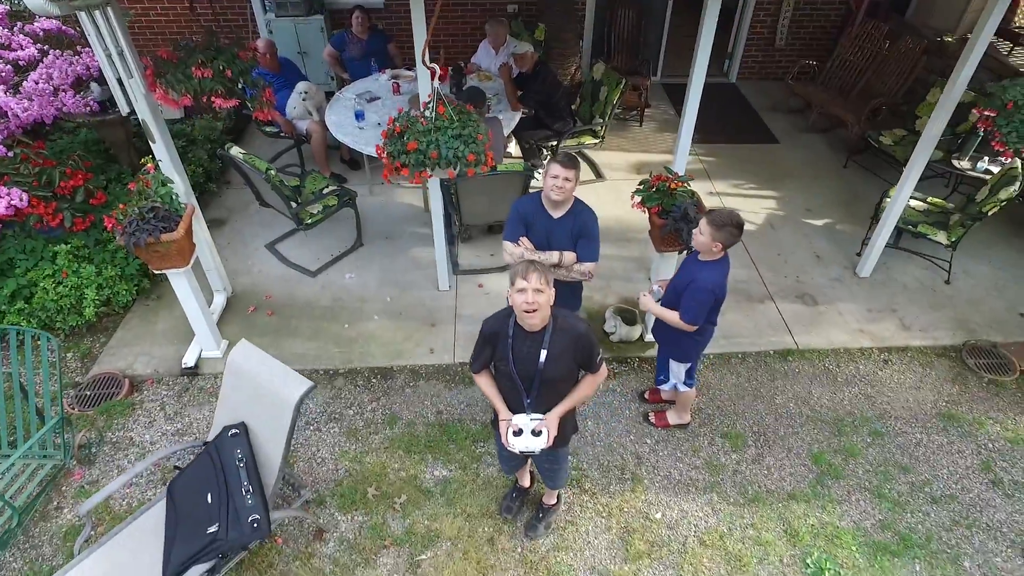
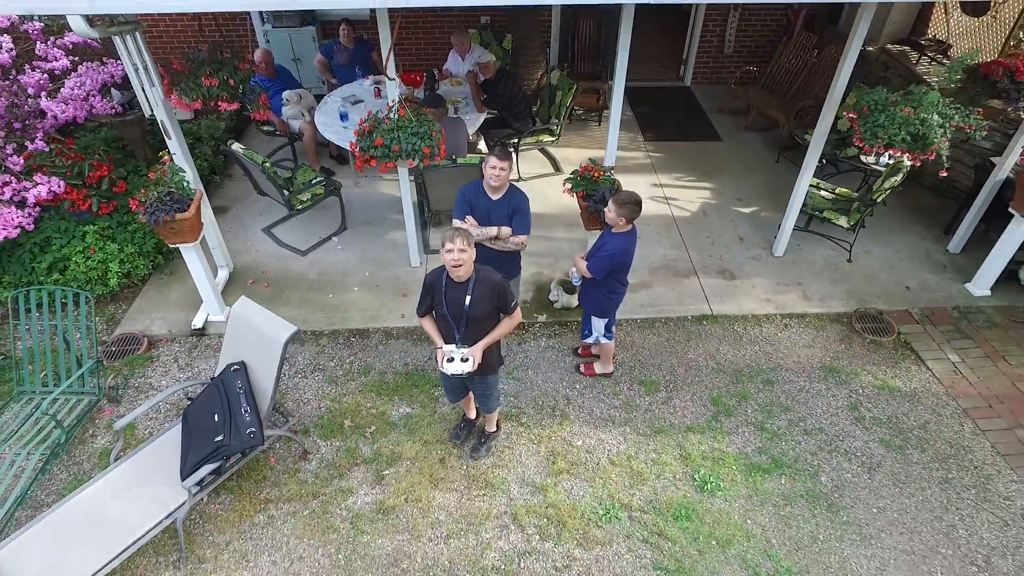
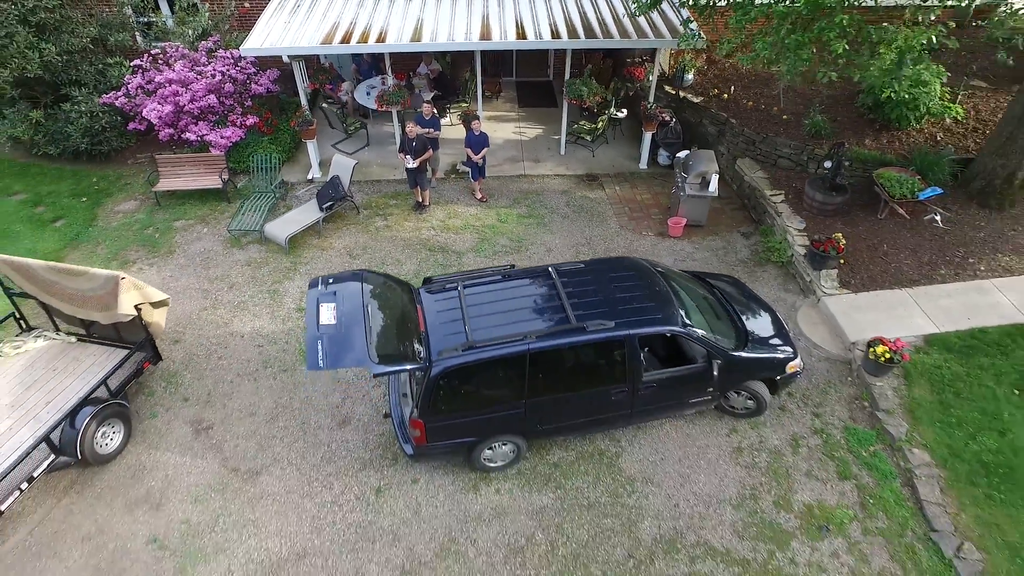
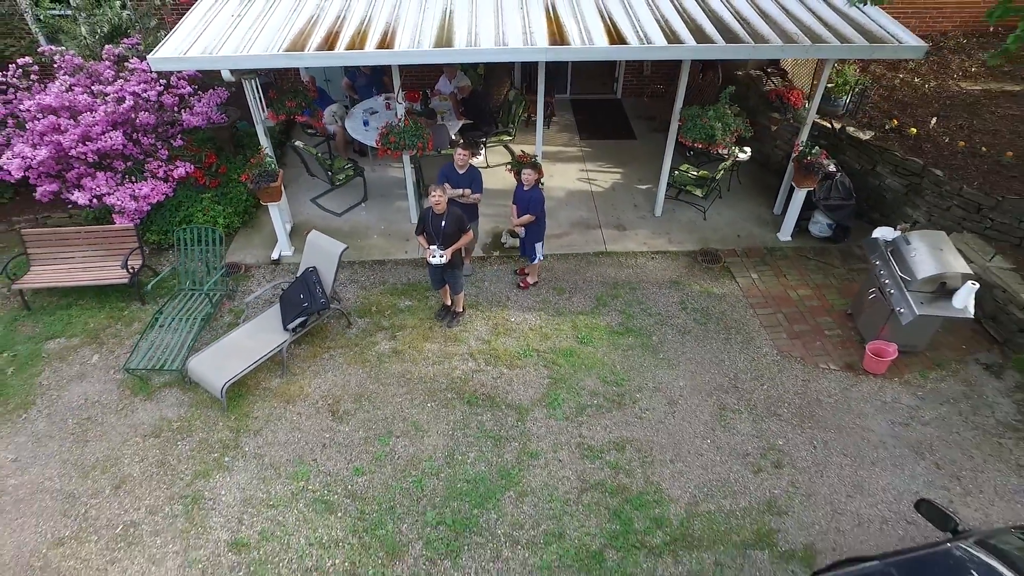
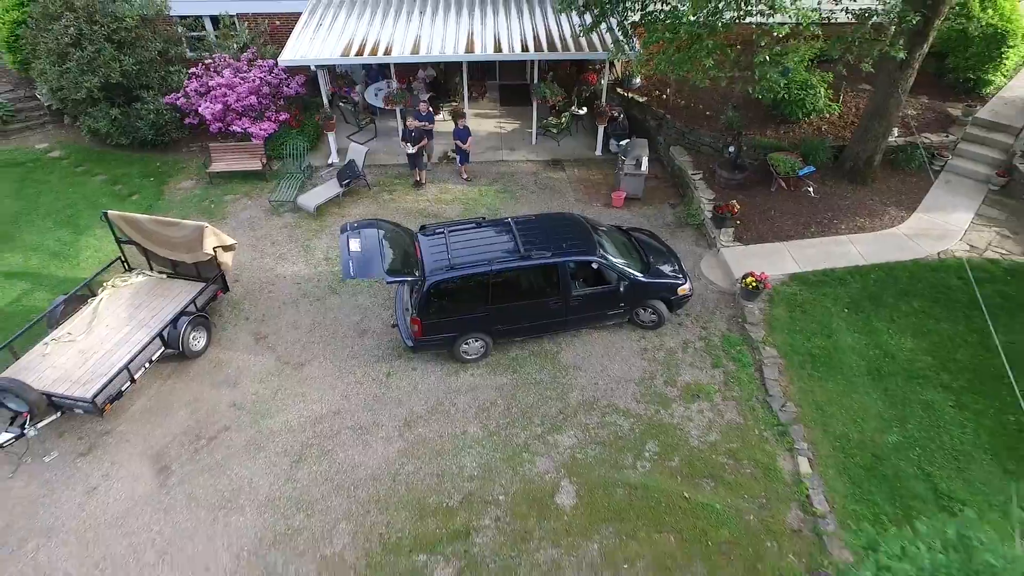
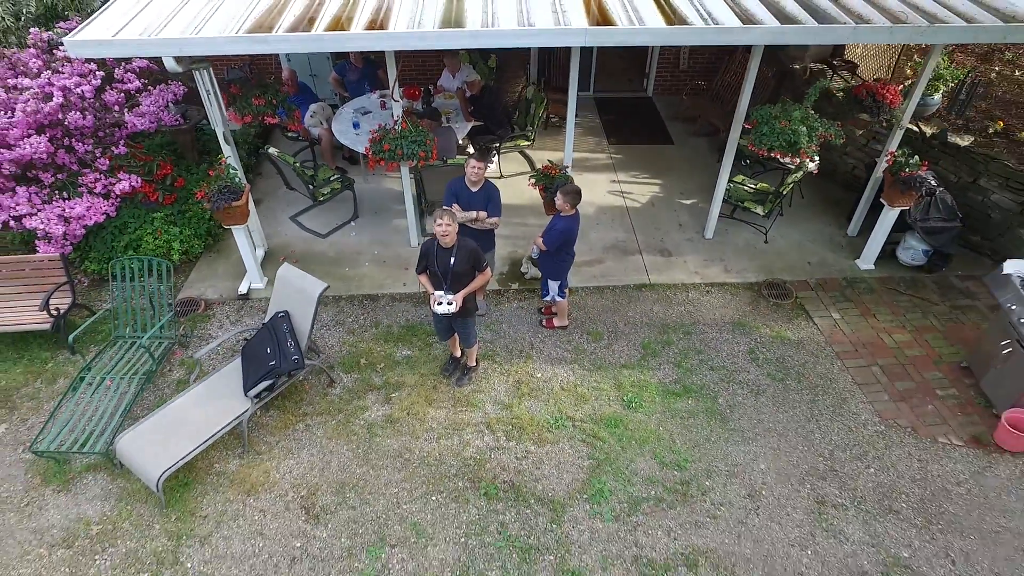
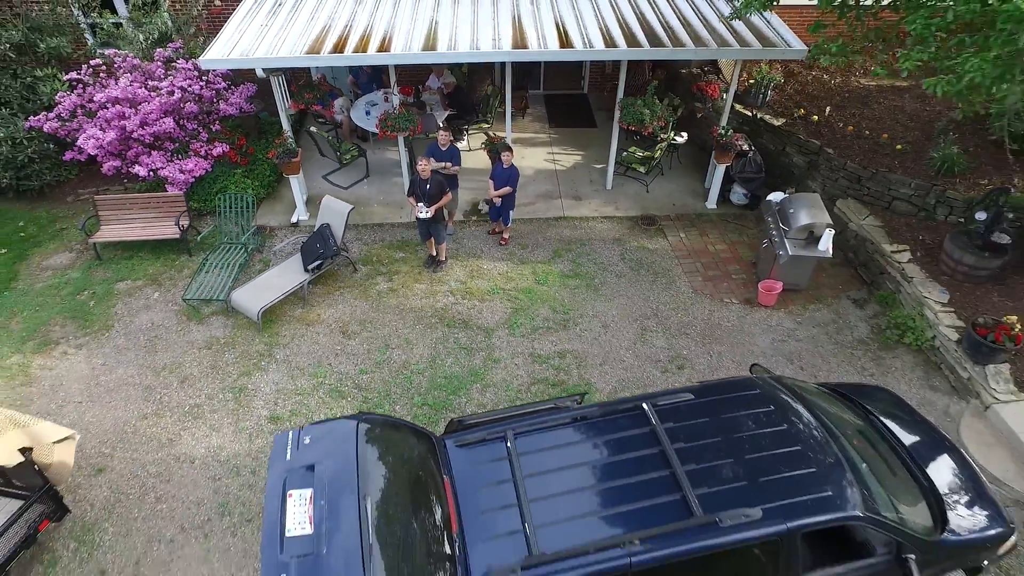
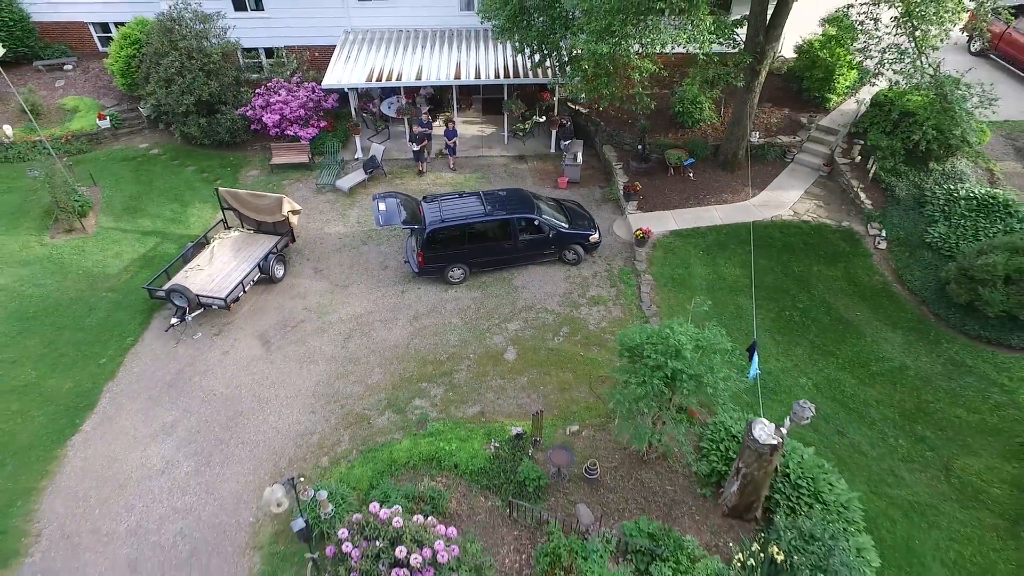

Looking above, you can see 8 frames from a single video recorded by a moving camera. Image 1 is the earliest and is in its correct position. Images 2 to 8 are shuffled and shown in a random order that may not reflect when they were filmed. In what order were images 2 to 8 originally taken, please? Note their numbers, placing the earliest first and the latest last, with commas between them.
2, 6, 4, 7, 3, 5, 8
